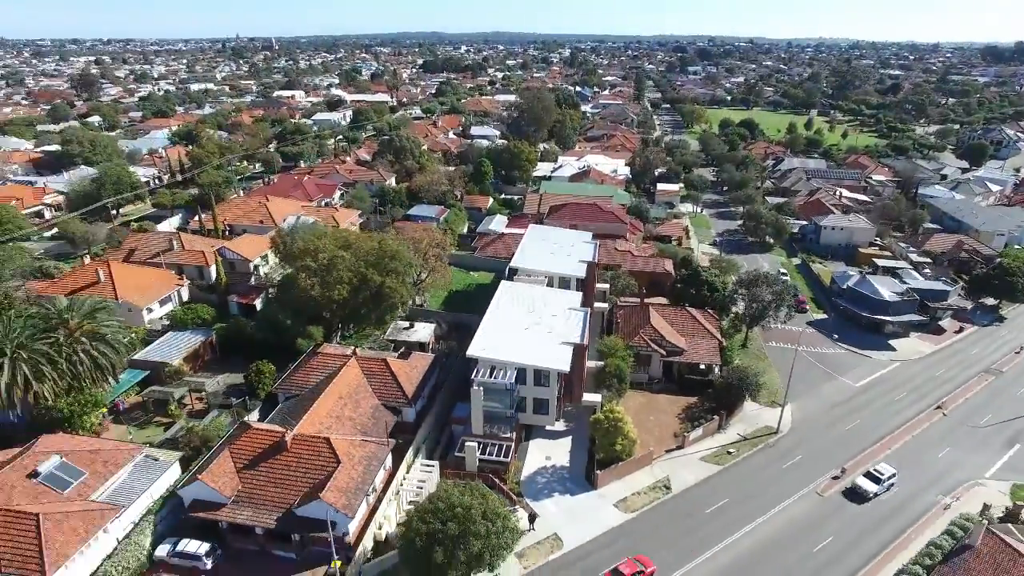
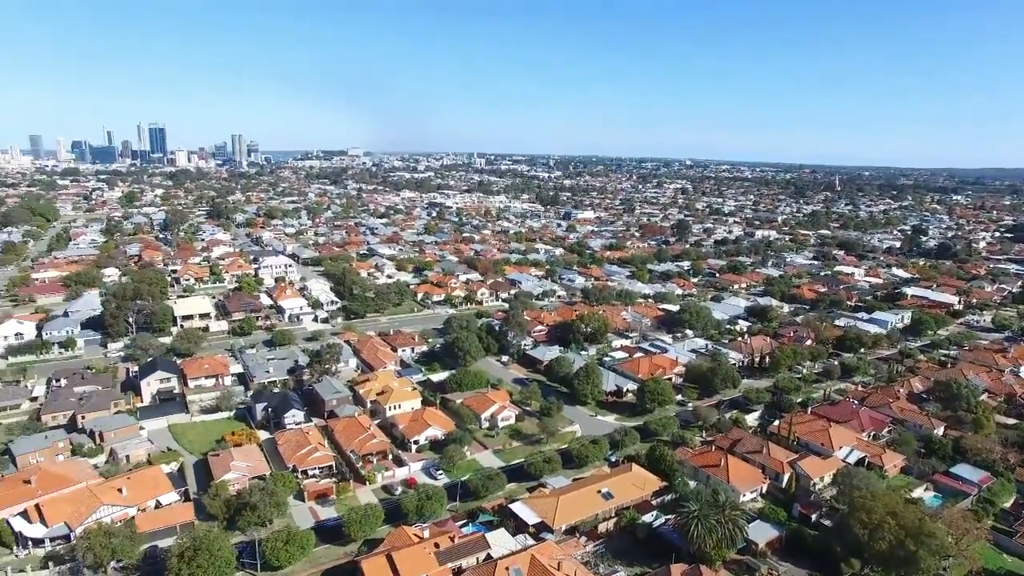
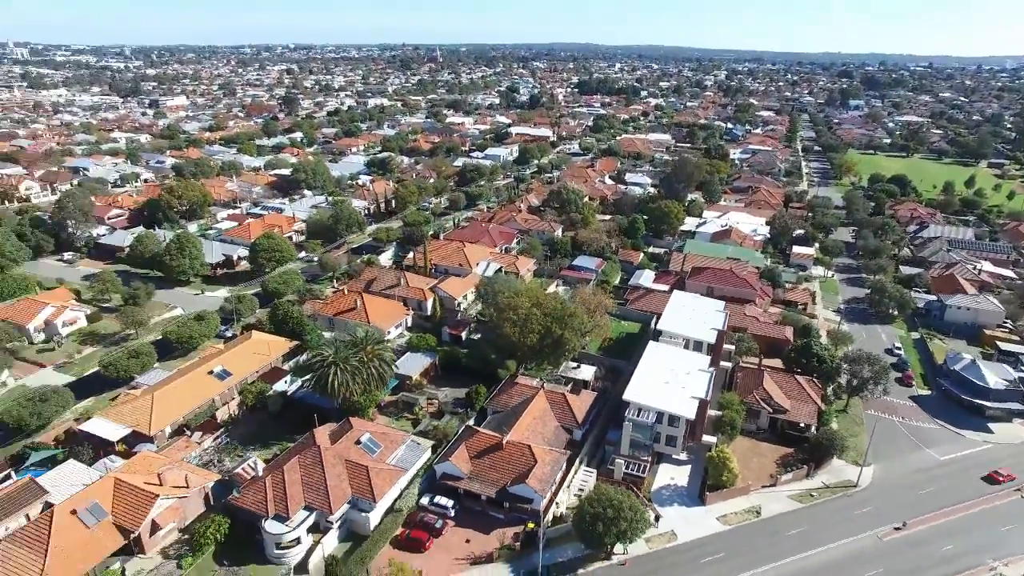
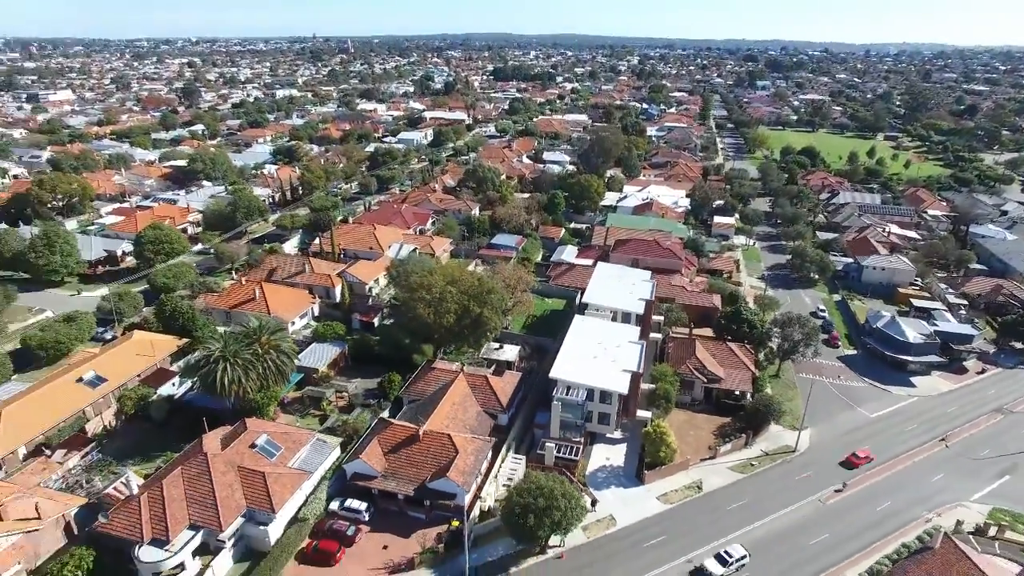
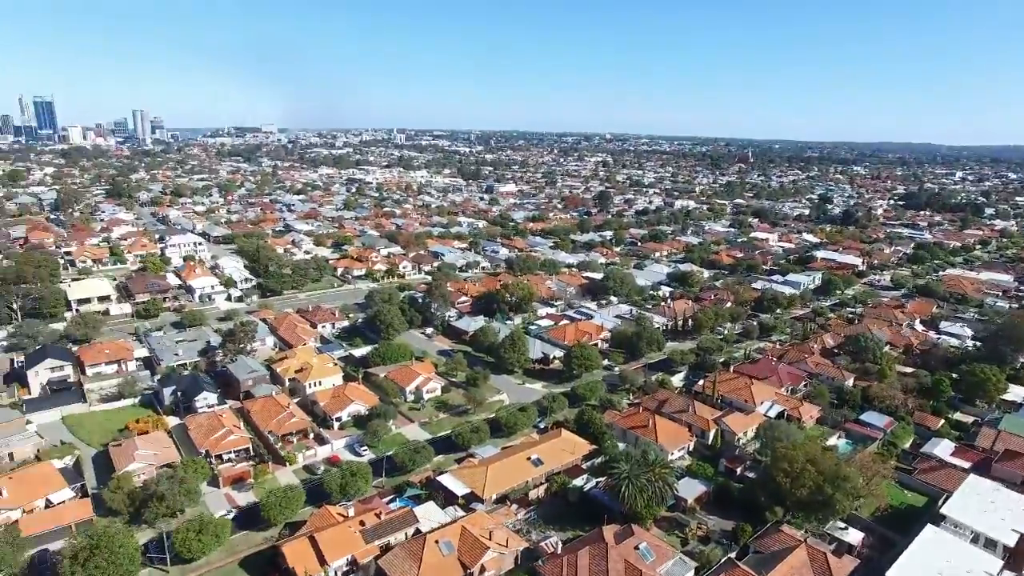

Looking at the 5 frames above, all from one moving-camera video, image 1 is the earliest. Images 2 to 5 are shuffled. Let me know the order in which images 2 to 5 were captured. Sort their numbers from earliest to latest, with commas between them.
4, 3, 5, 2
